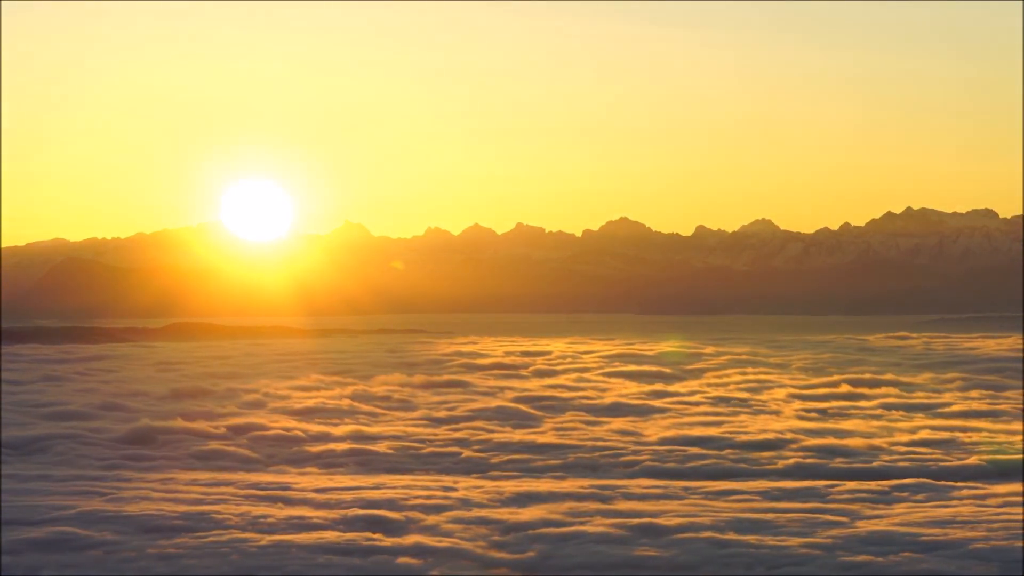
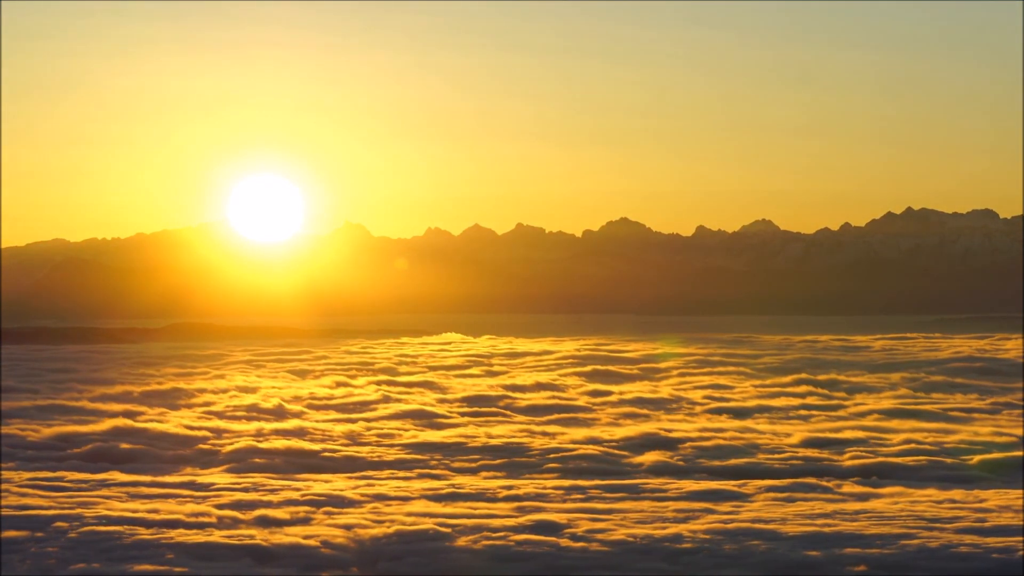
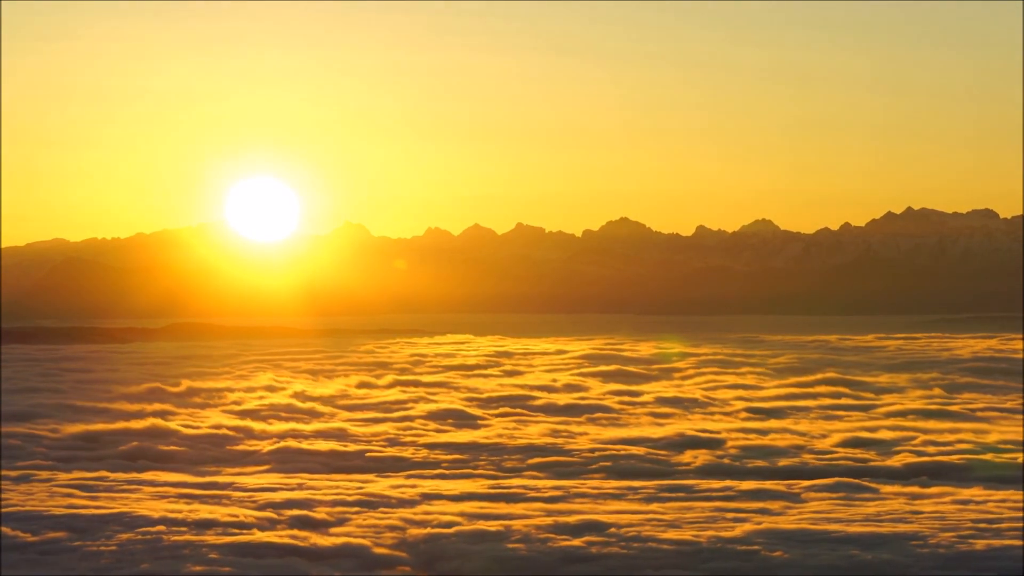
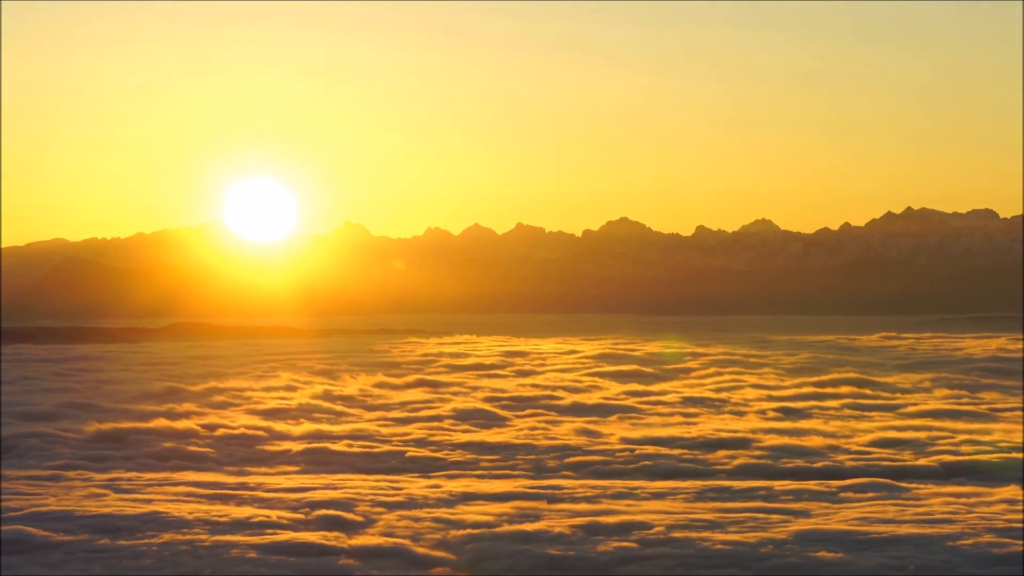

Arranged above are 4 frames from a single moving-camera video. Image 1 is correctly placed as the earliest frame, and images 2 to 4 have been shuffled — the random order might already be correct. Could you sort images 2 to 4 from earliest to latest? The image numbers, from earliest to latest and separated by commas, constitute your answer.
4, 3, 2
